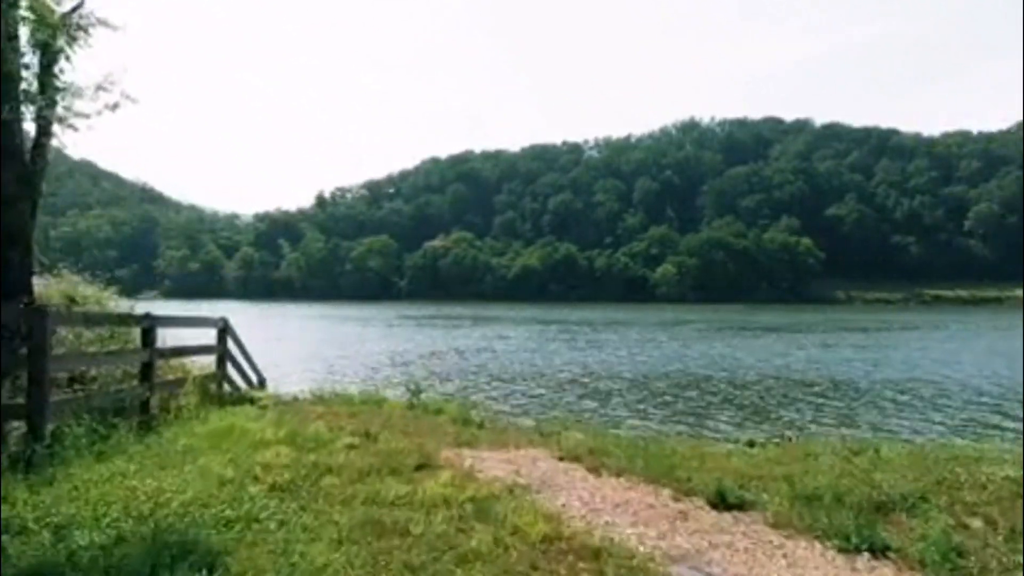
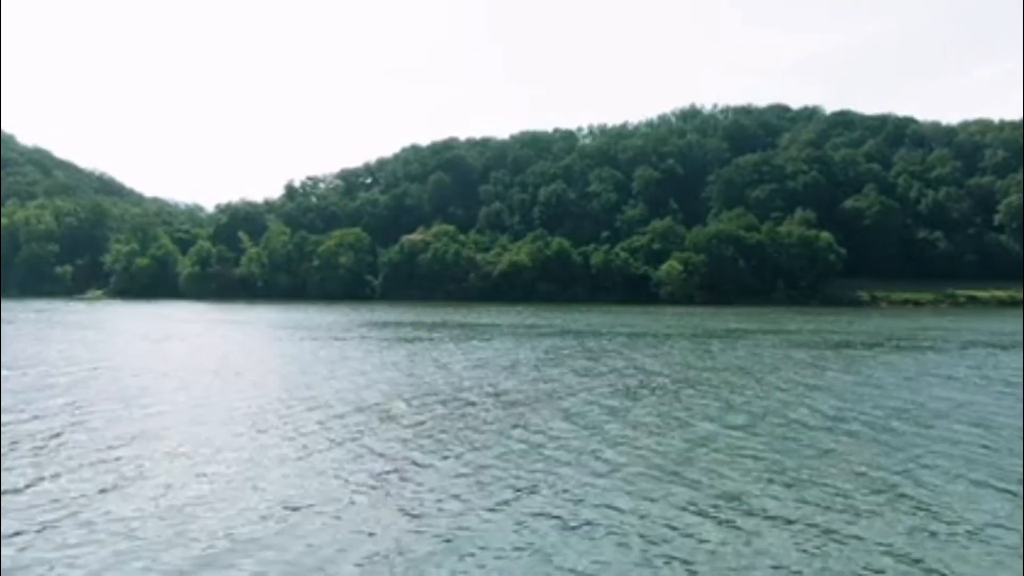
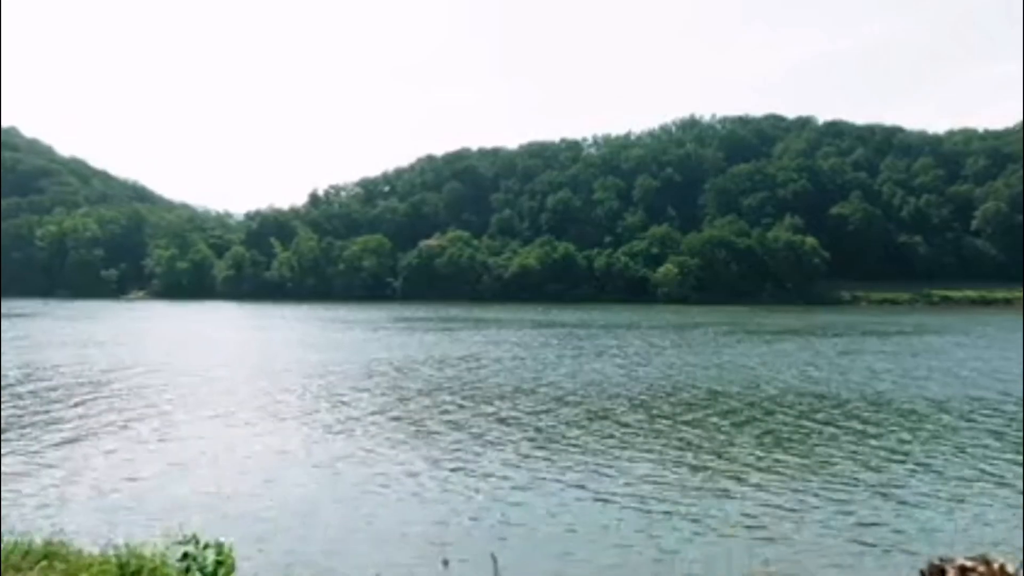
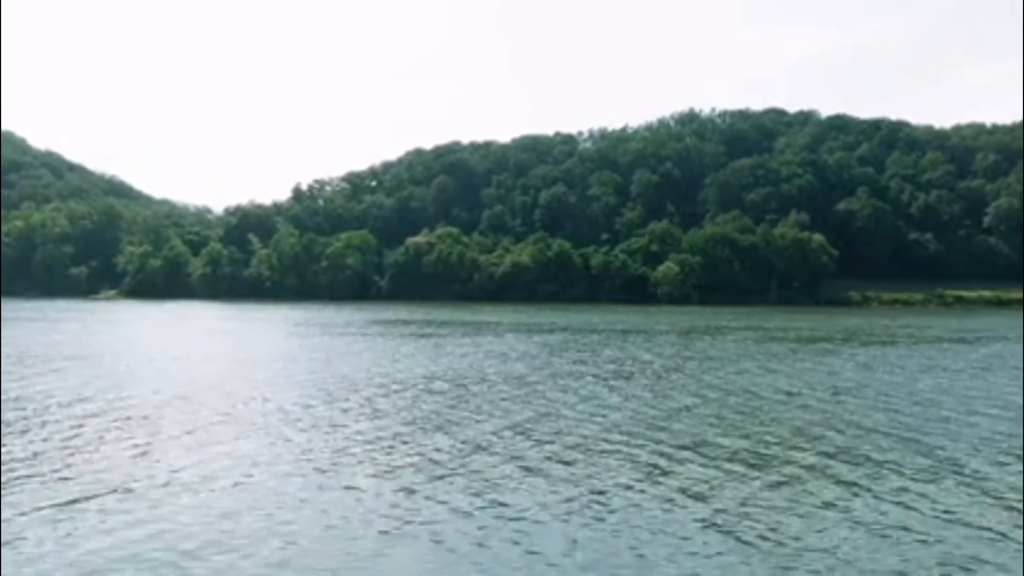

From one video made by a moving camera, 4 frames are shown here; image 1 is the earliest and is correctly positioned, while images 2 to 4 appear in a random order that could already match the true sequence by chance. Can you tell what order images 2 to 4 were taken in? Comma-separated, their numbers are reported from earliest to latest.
3, 4, 2
